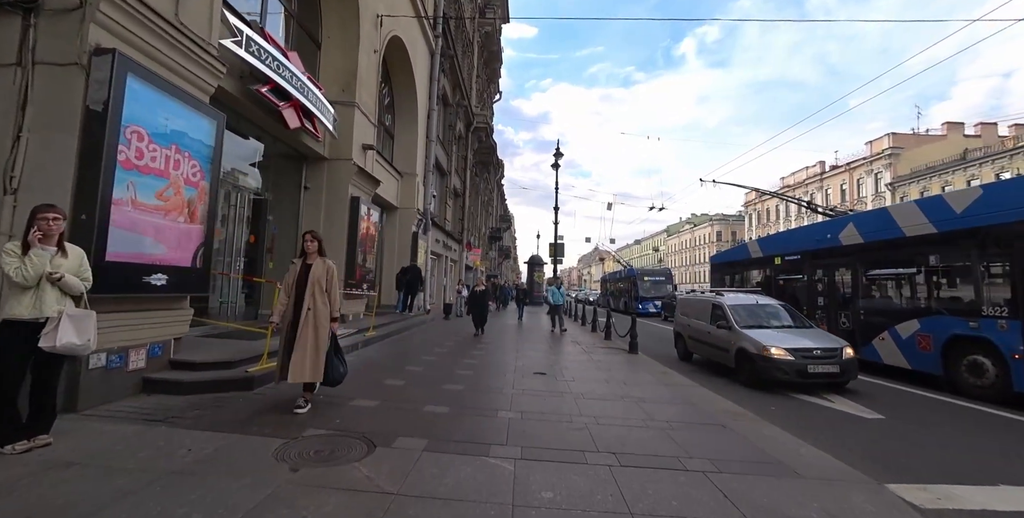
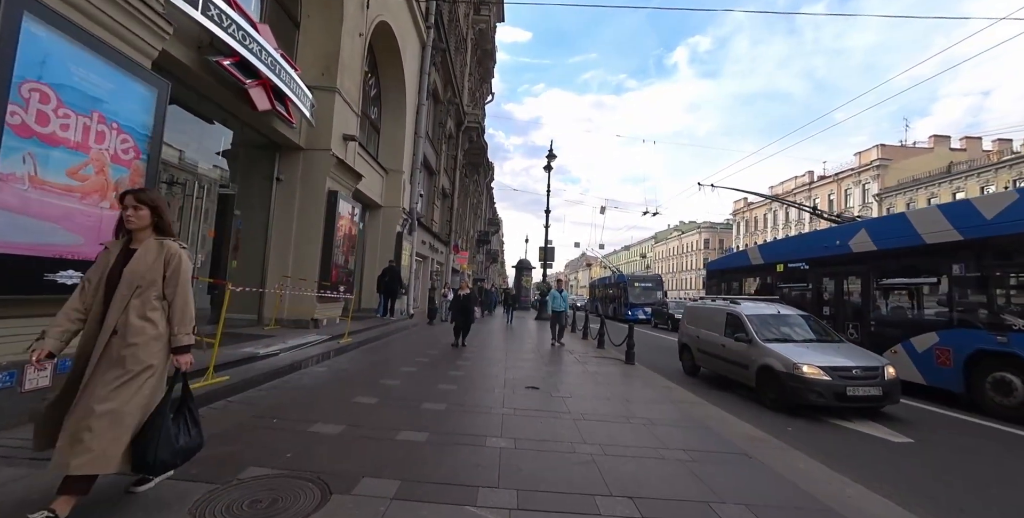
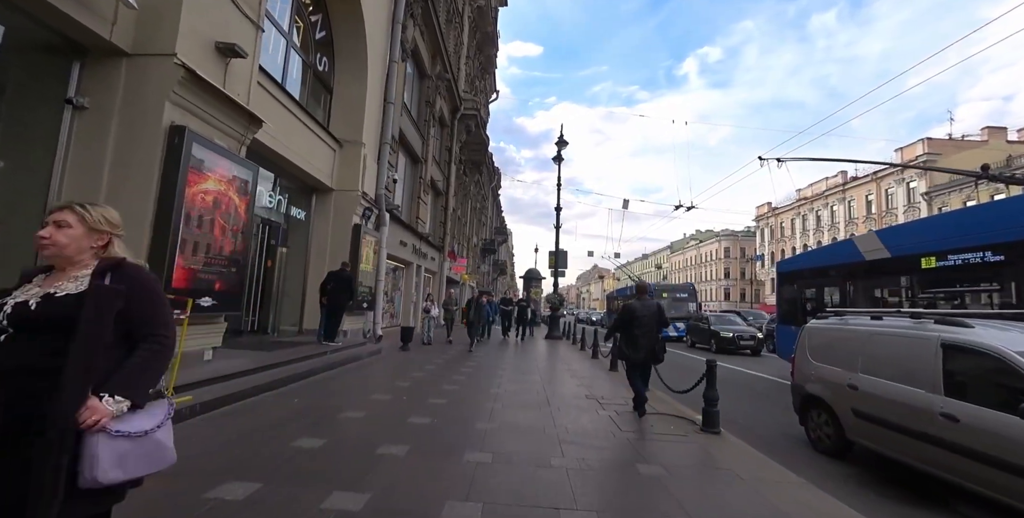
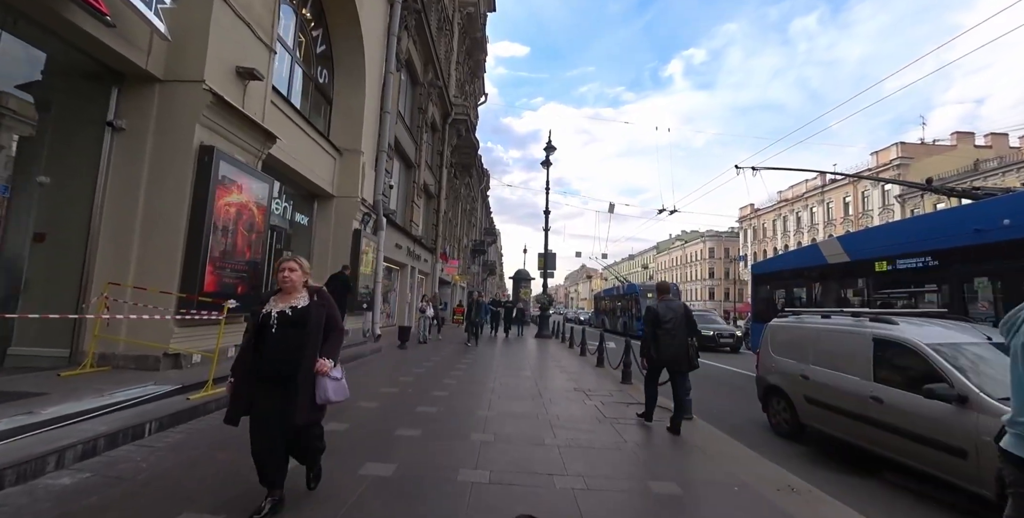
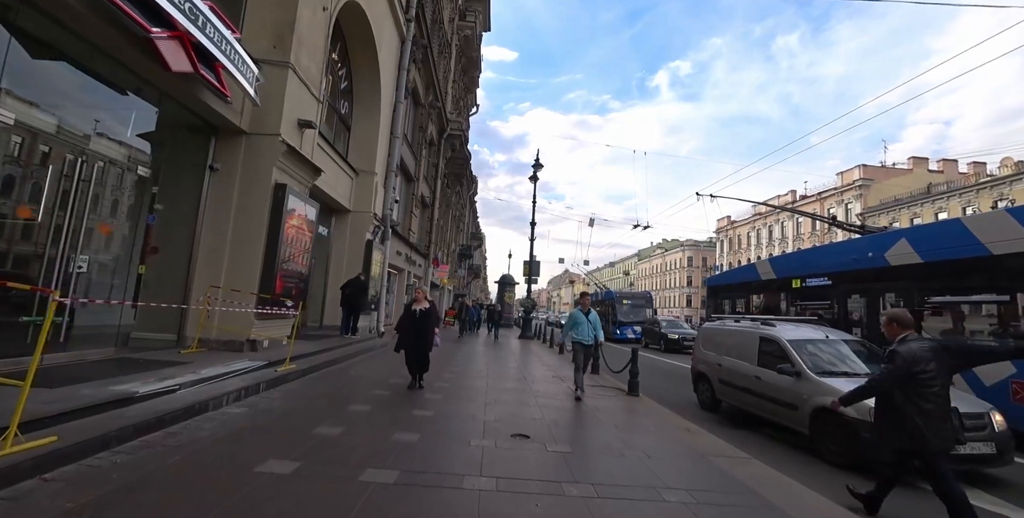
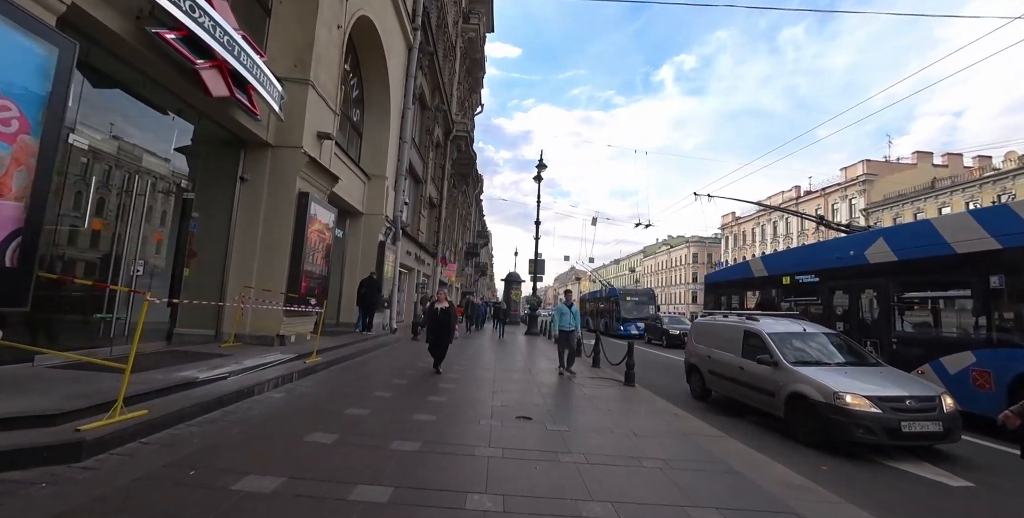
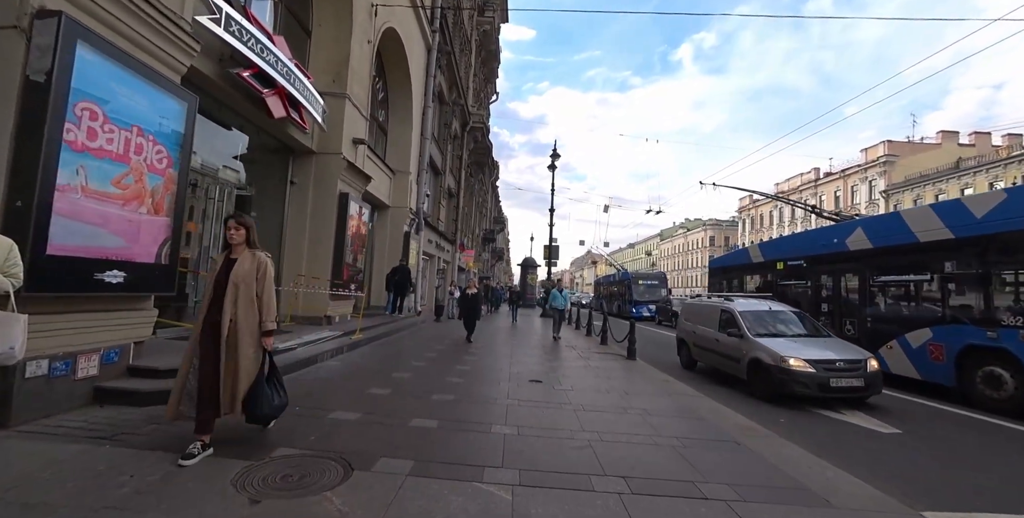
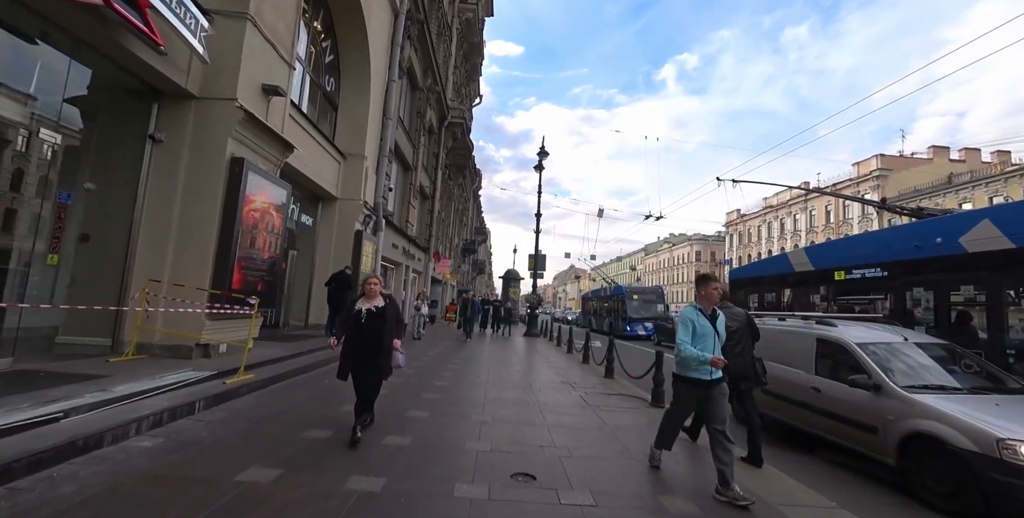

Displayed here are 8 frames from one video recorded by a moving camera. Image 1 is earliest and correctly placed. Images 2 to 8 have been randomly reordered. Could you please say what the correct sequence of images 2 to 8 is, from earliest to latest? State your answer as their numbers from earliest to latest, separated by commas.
7, 2, 6, 5, 8, 4, 3
